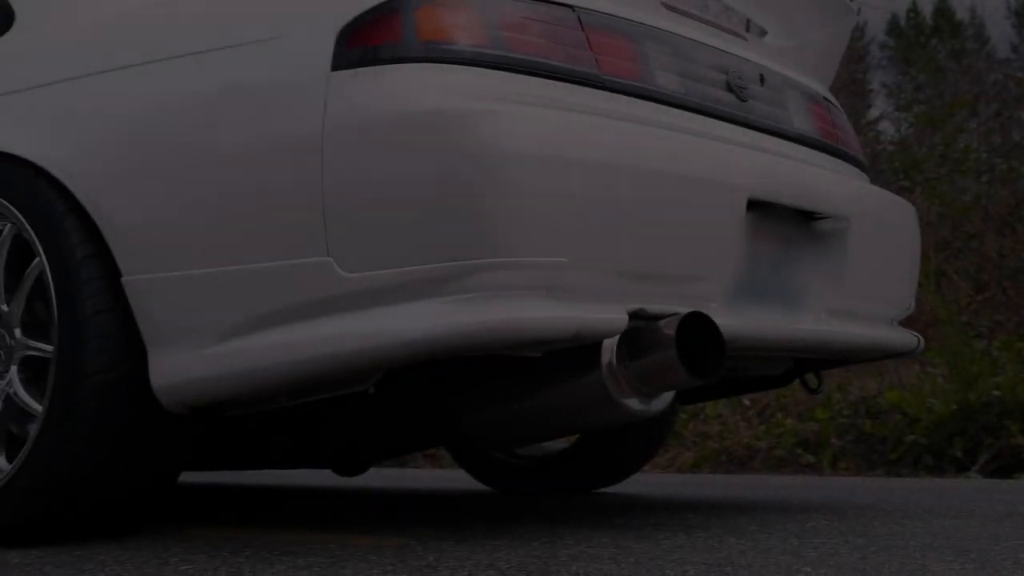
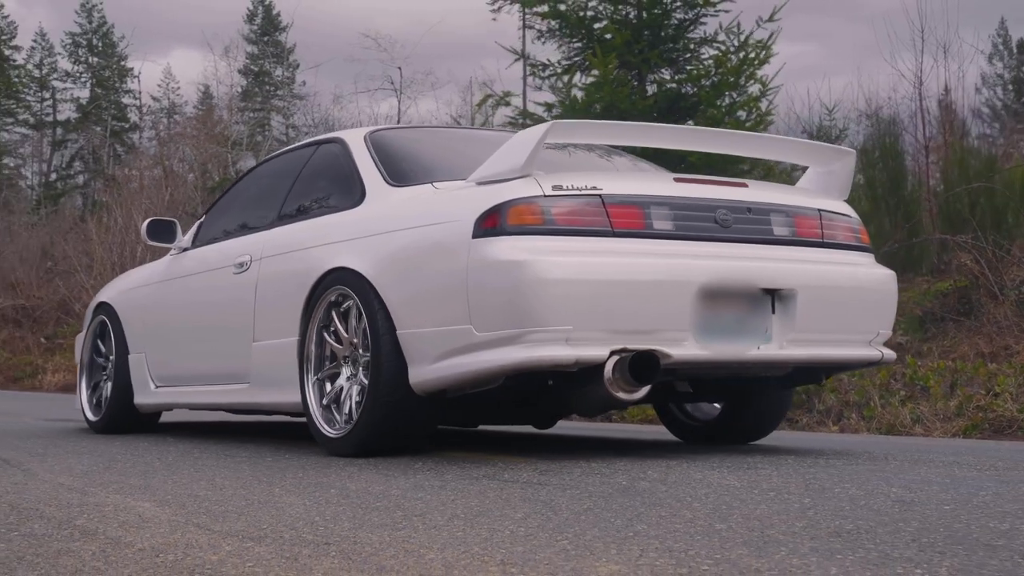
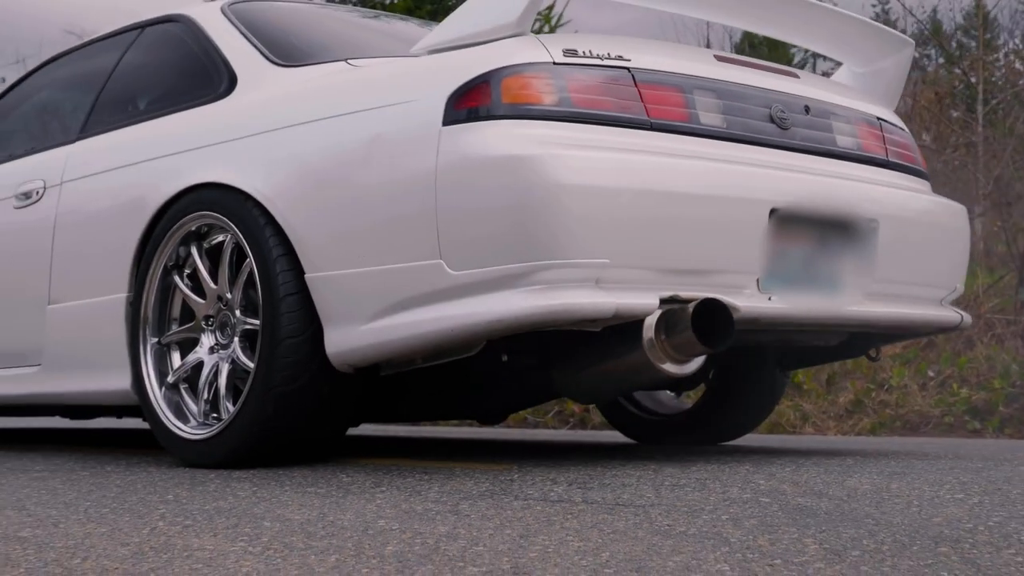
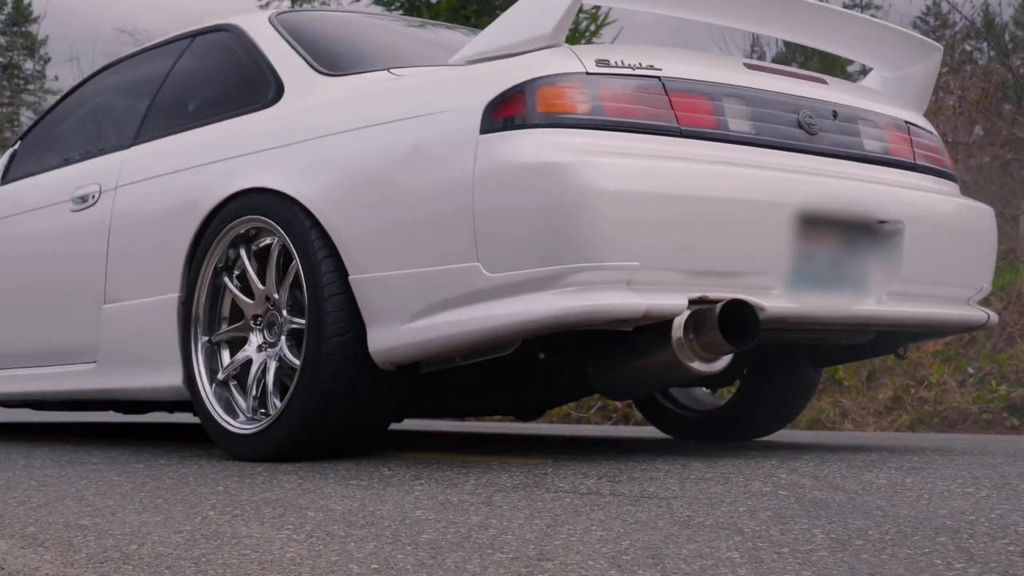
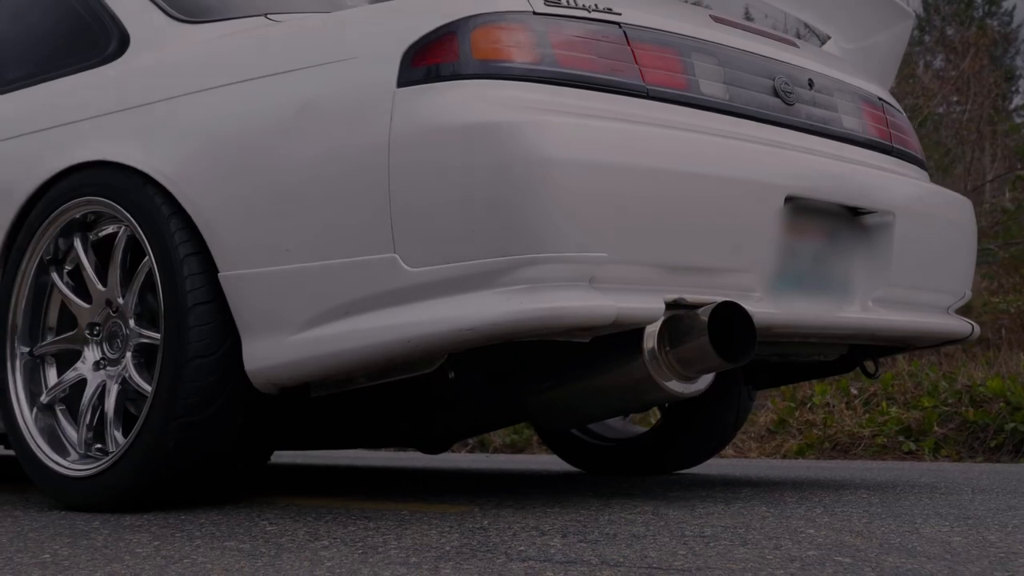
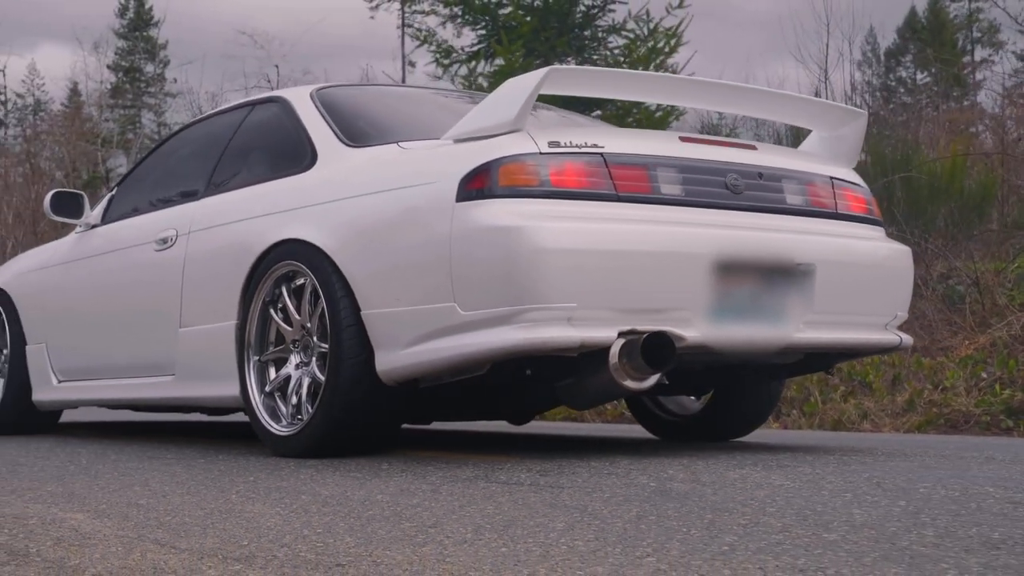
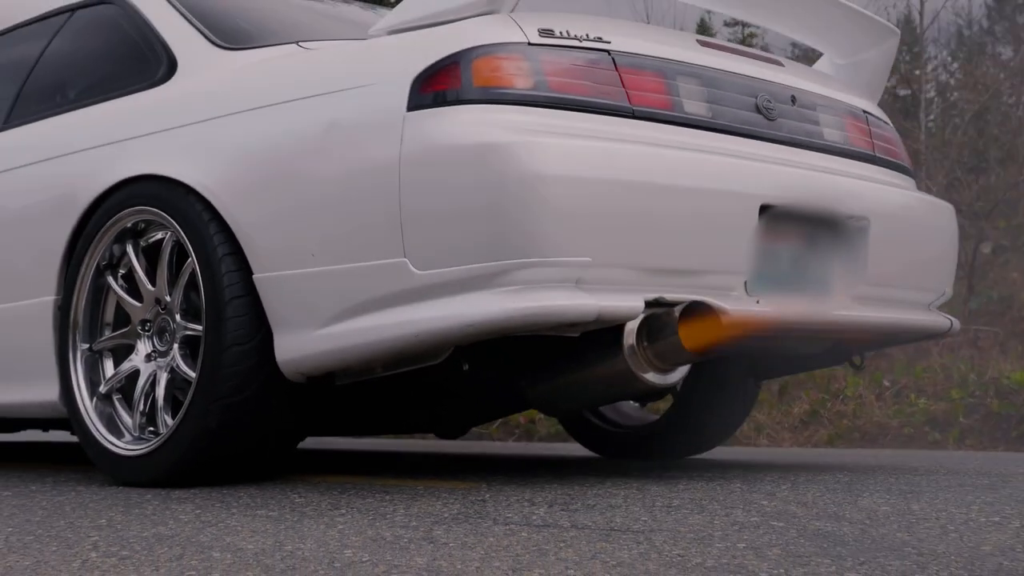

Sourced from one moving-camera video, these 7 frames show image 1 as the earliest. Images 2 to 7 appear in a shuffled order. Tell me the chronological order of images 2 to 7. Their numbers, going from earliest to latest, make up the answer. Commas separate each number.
5, 7, 3, 4, 6, 2
